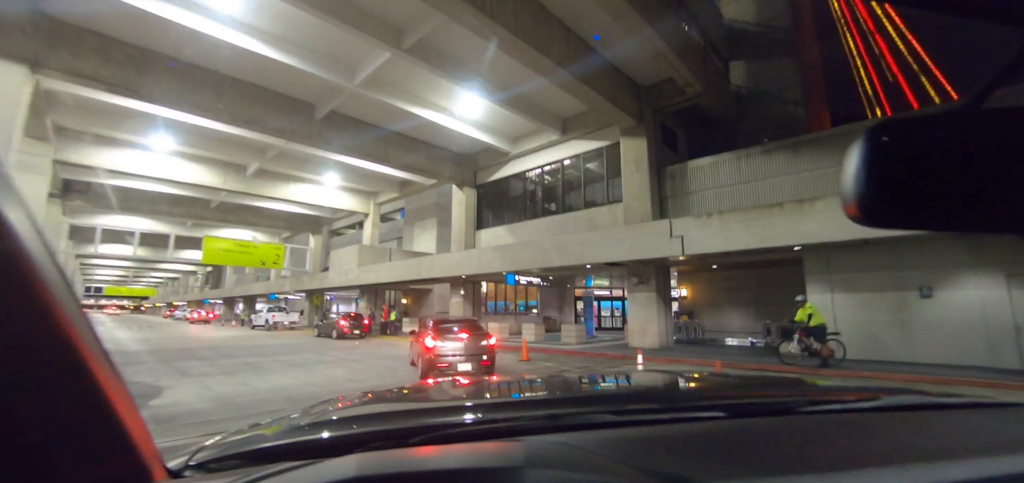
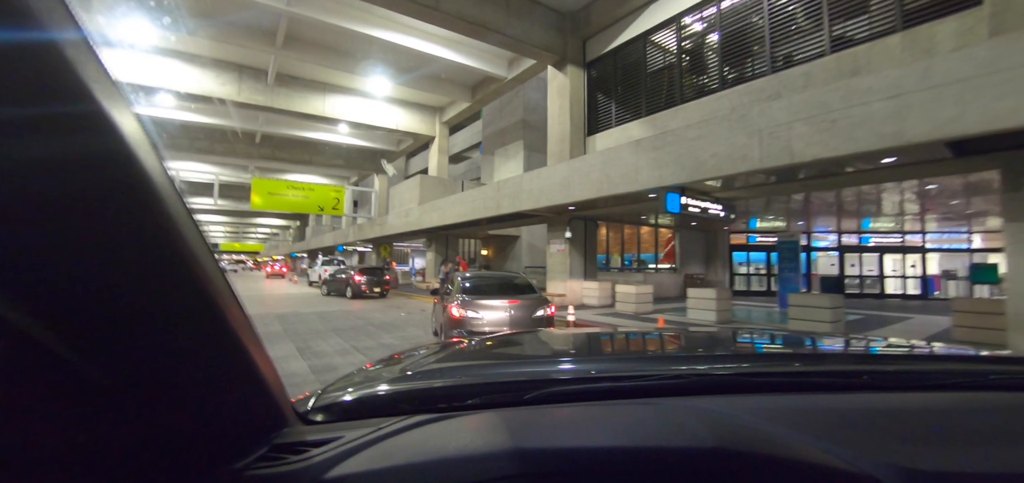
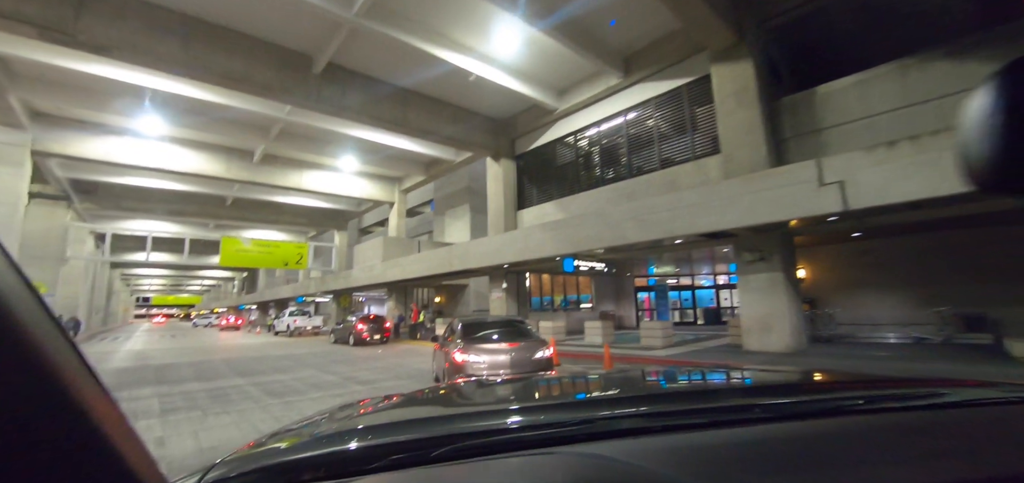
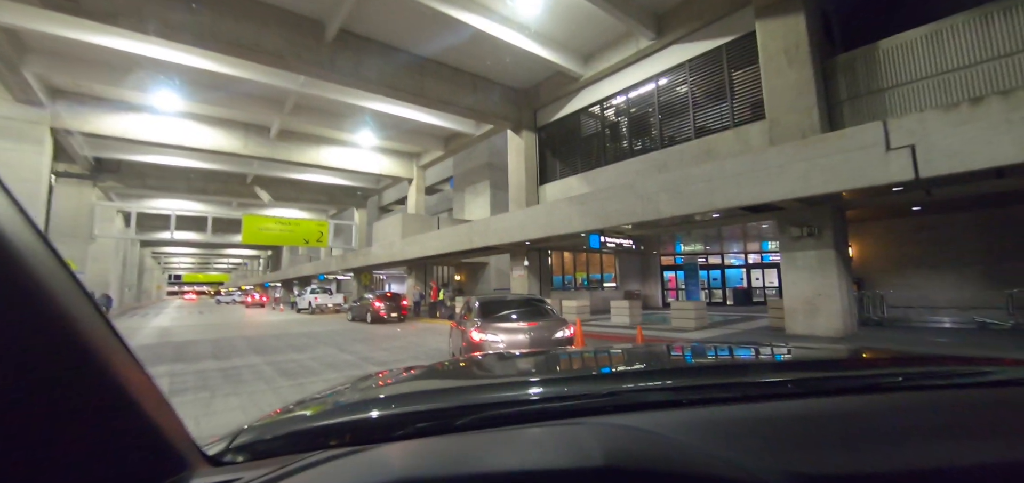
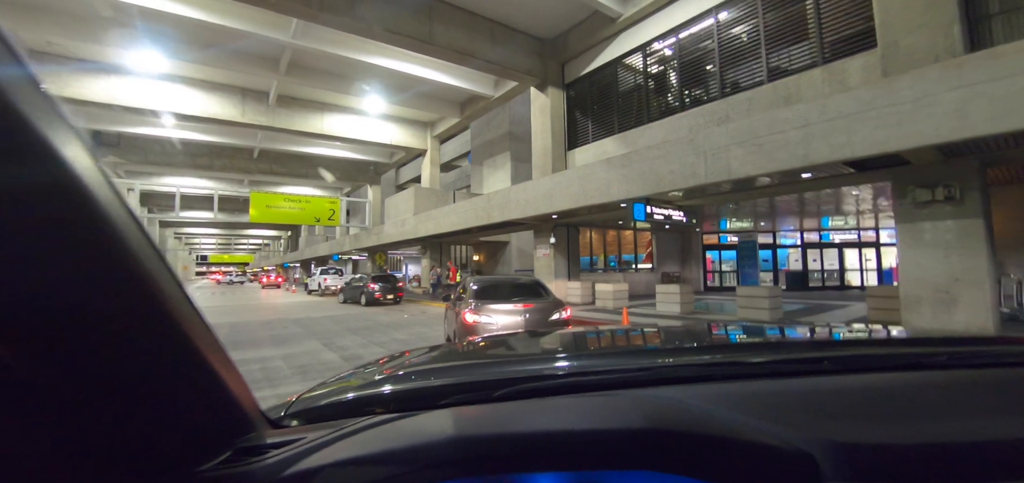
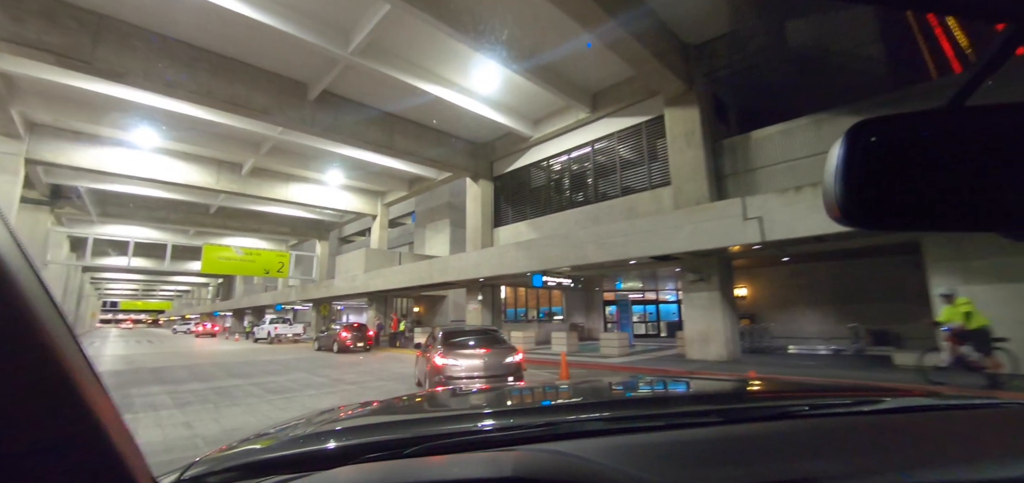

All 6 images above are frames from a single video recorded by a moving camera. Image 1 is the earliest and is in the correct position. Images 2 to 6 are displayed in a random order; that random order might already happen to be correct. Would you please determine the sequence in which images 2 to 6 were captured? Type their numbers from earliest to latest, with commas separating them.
6, 3, 4, 5, 2
